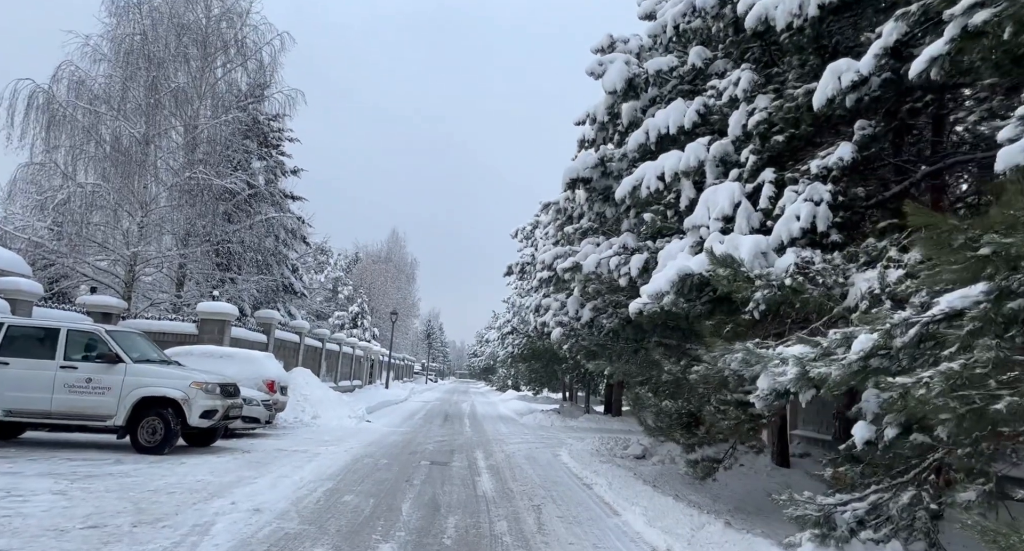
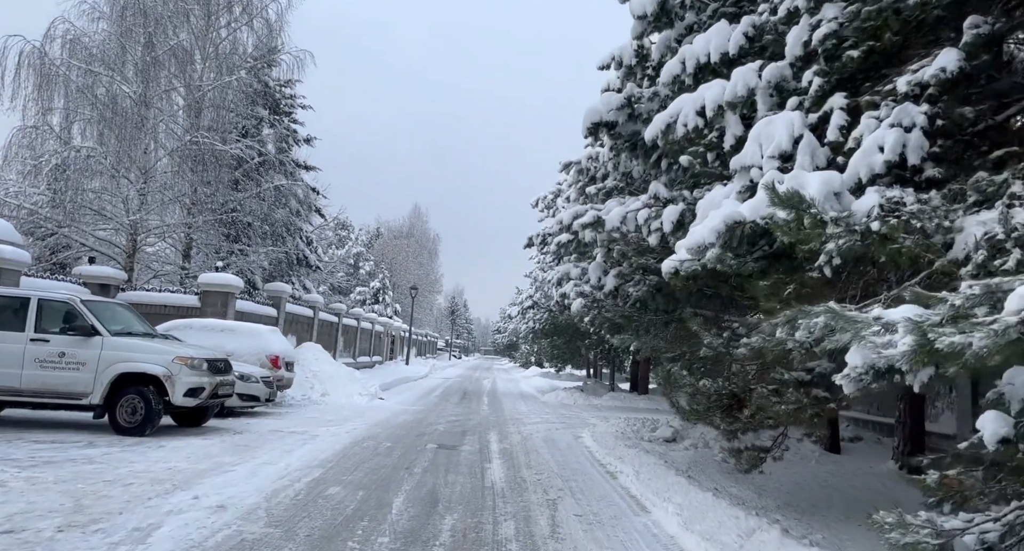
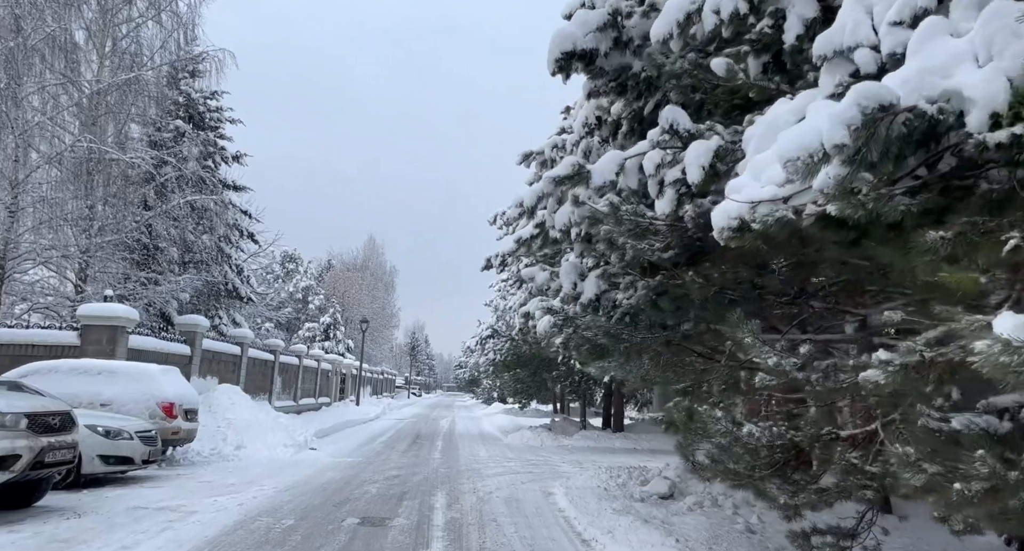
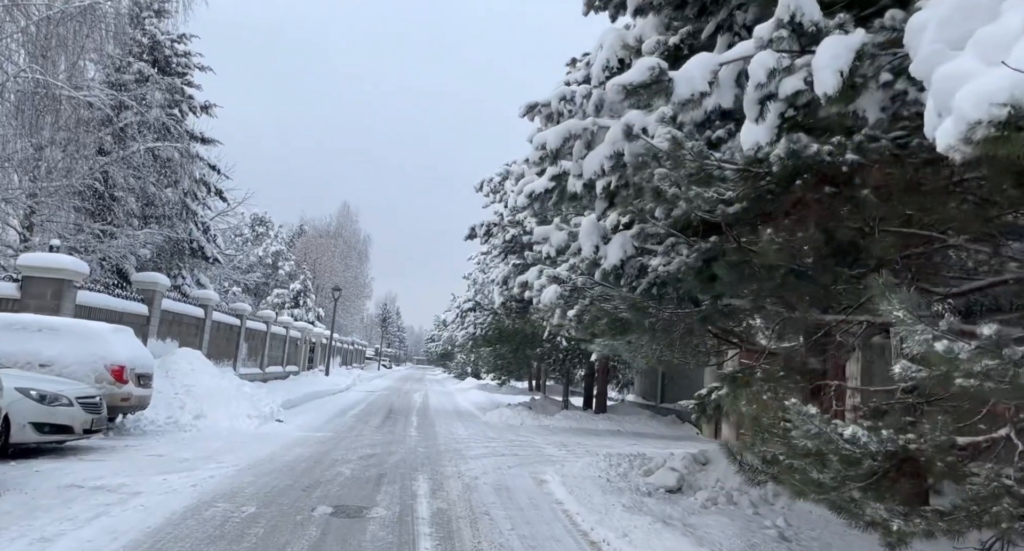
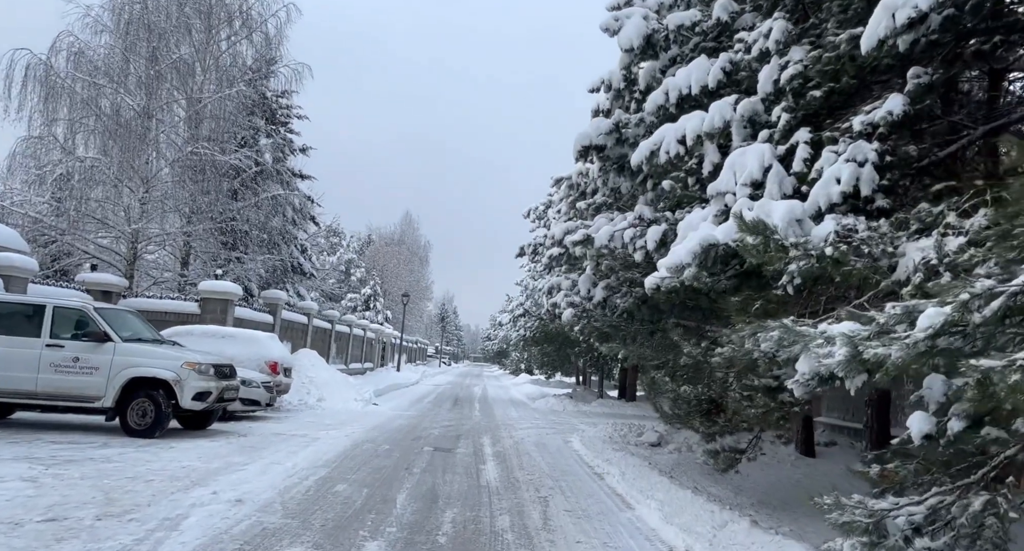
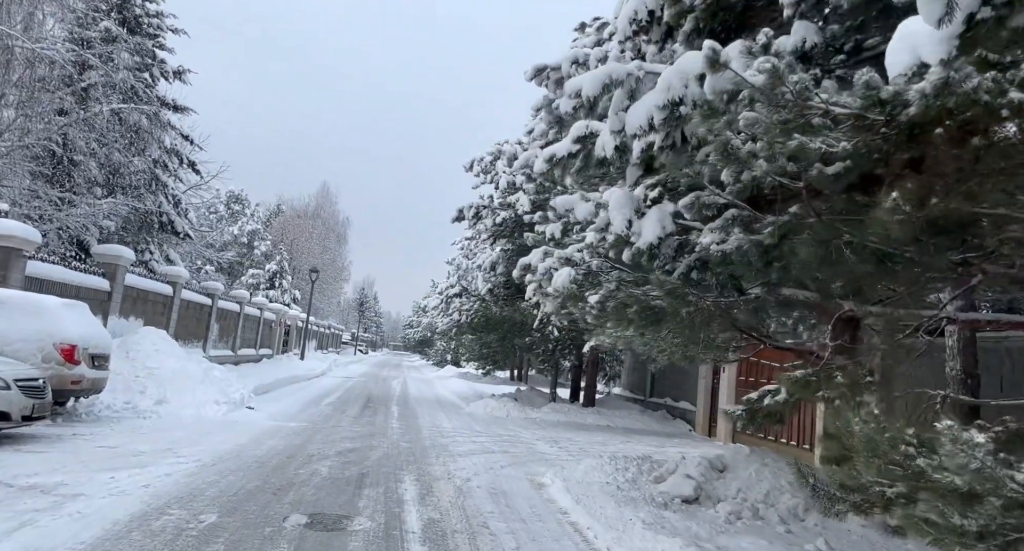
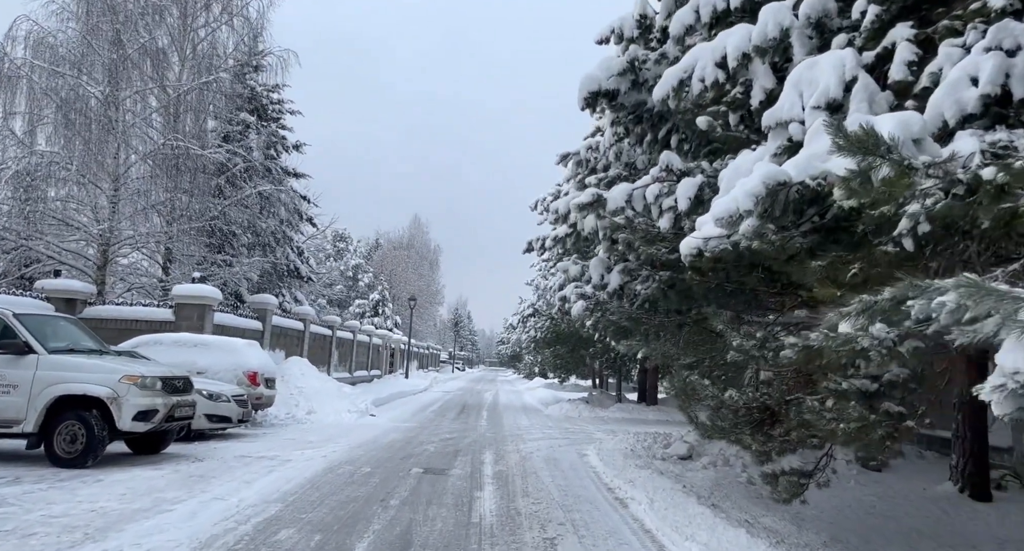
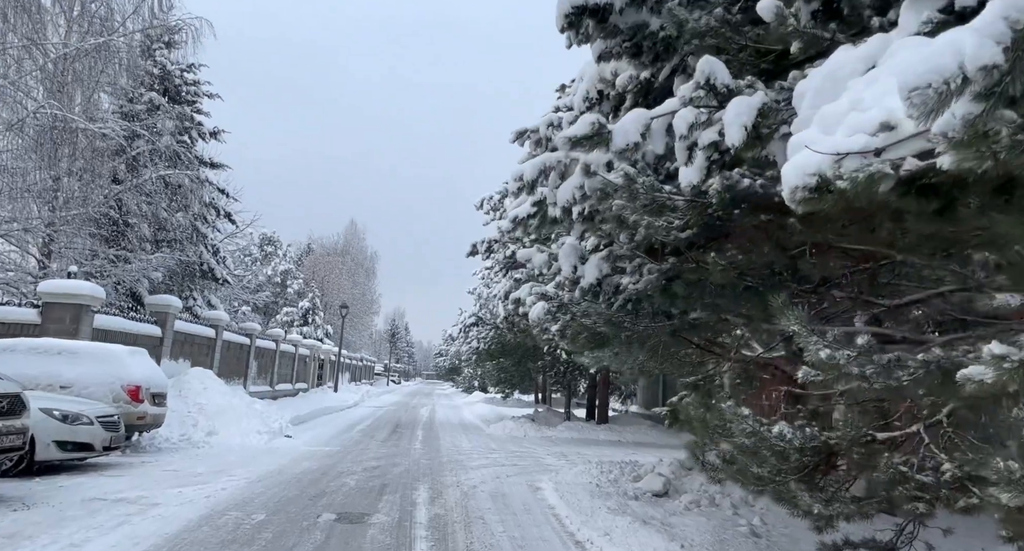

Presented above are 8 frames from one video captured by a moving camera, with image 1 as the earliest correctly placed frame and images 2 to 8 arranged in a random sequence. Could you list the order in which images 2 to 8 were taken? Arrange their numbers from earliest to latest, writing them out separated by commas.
5, 2, 7, 3, 8, 4, 6
